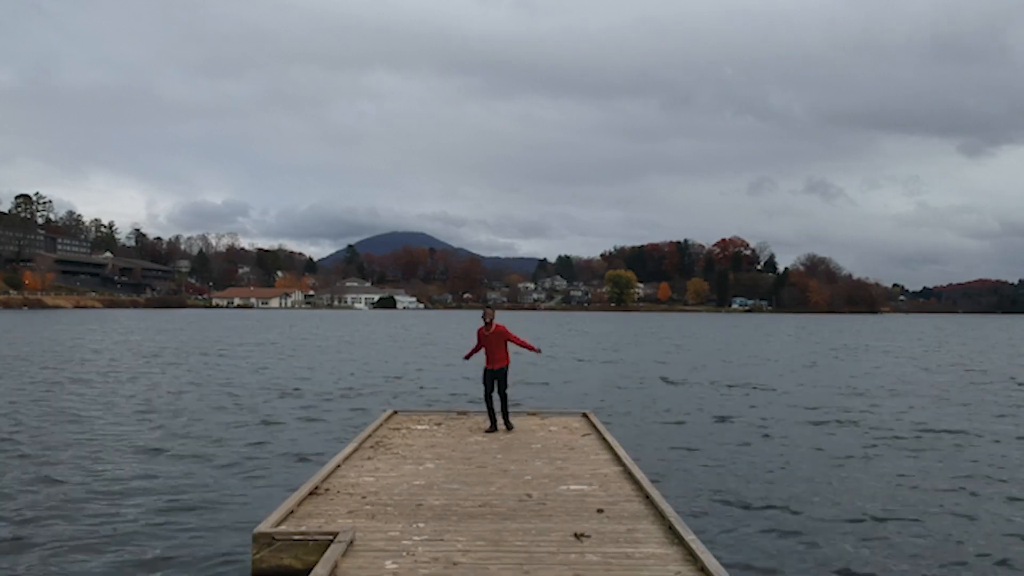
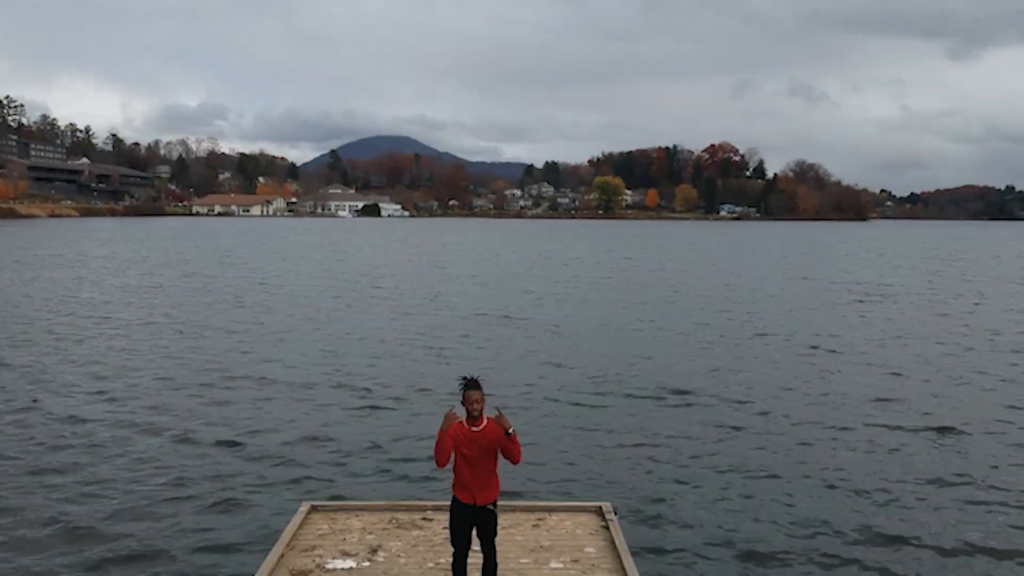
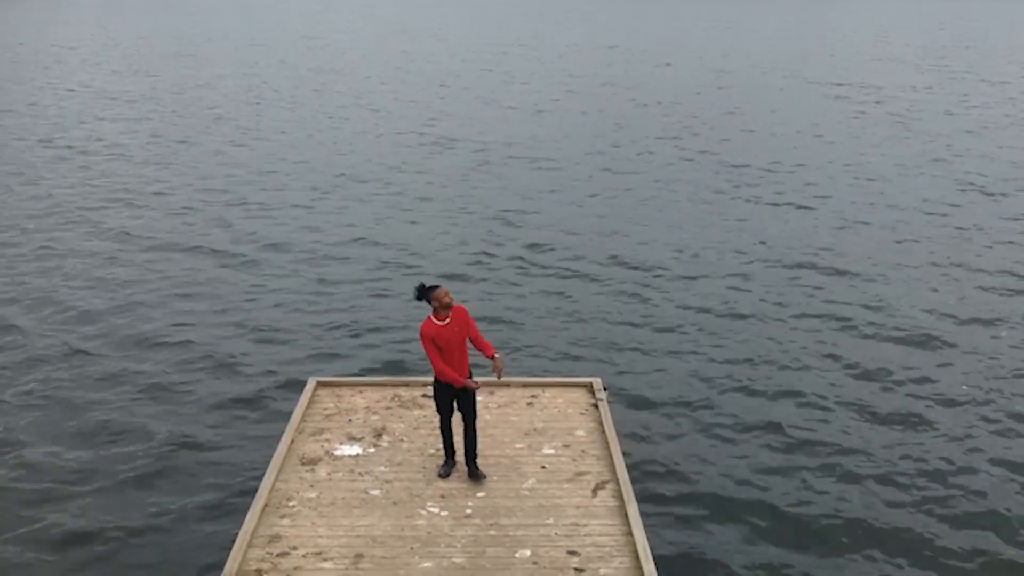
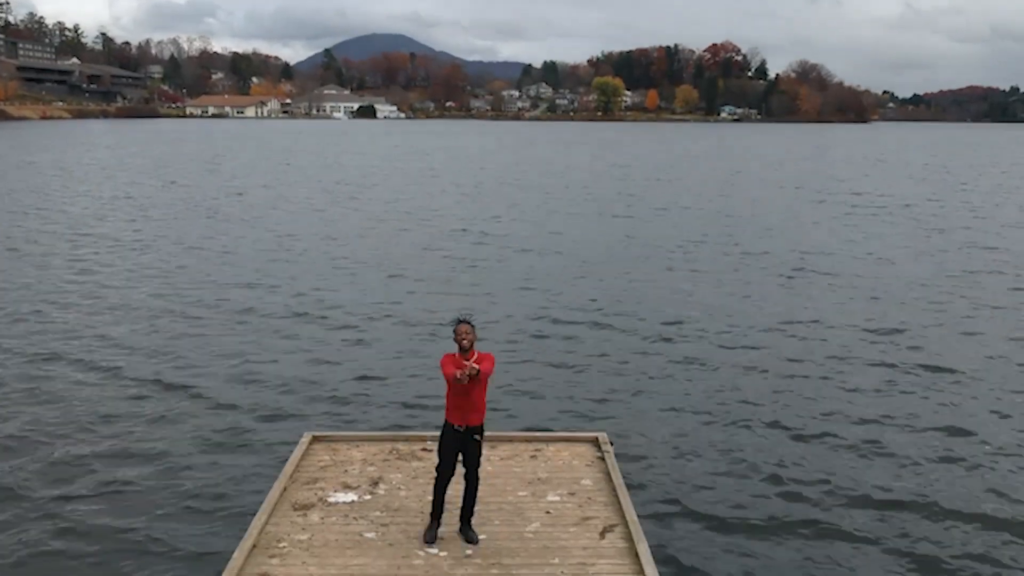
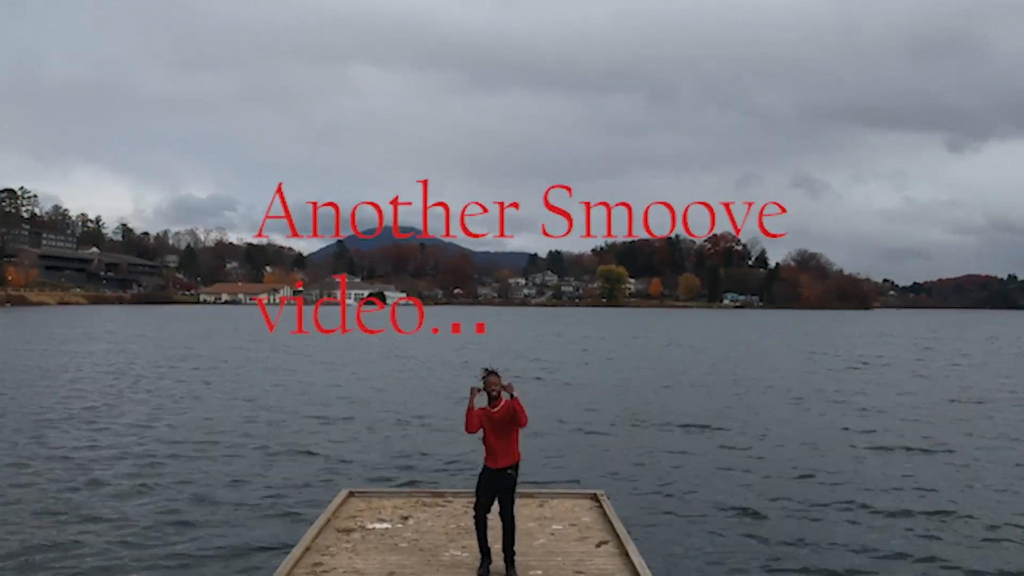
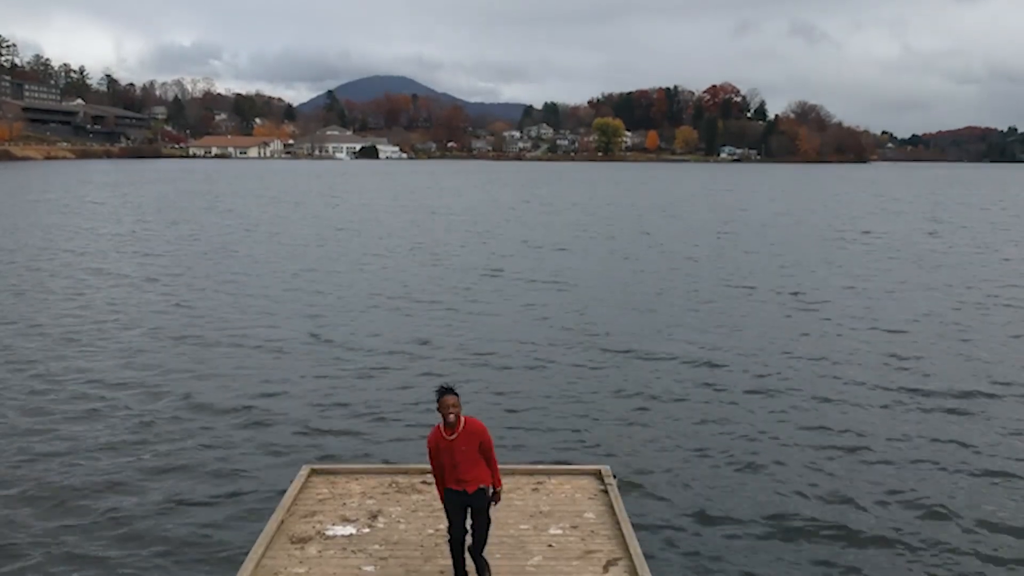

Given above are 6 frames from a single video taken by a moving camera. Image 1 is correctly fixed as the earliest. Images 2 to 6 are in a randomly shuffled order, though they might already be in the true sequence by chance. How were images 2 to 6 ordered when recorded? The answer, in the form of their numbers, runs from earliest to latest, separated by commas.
5, 2, 6, 4, 3
